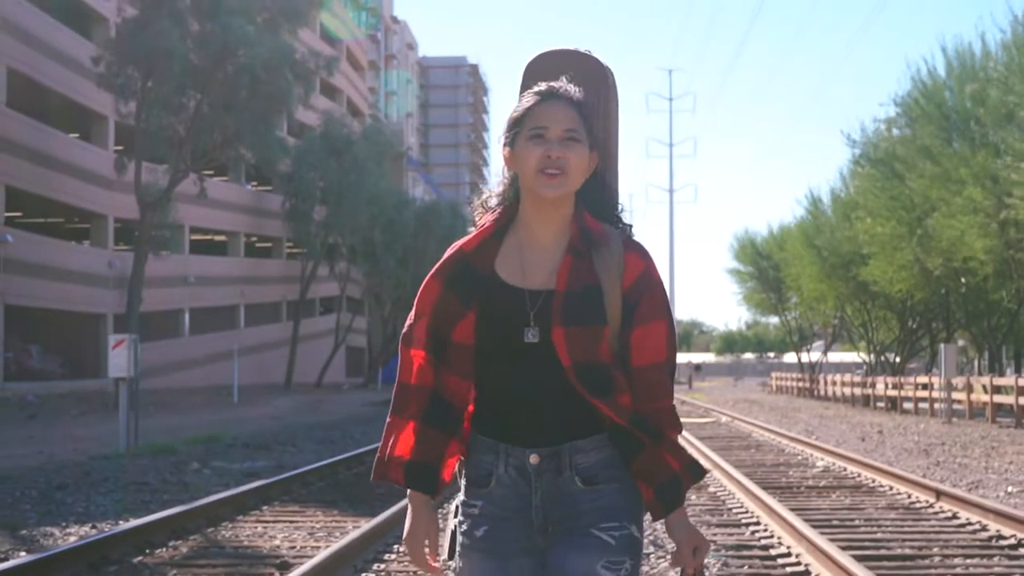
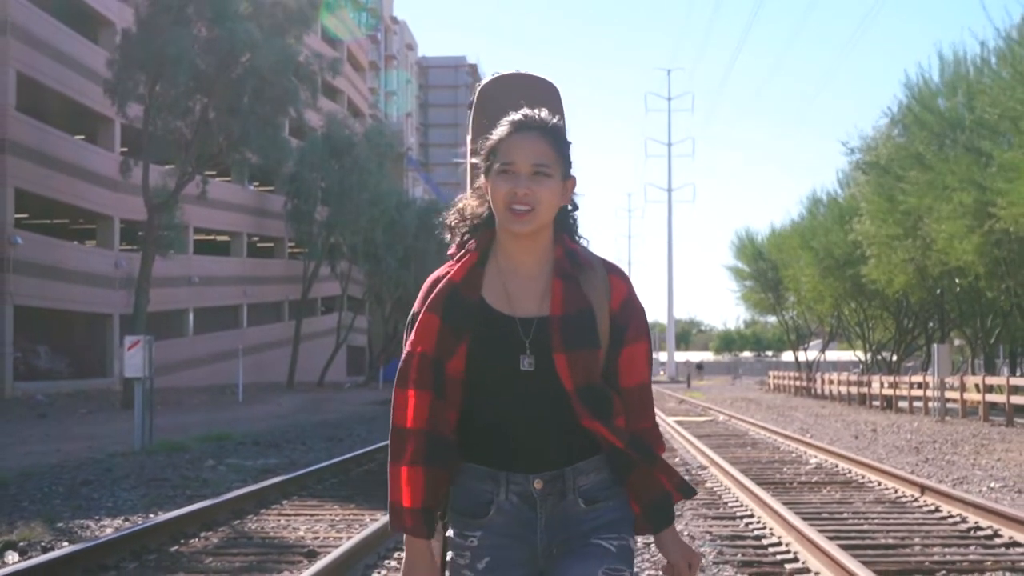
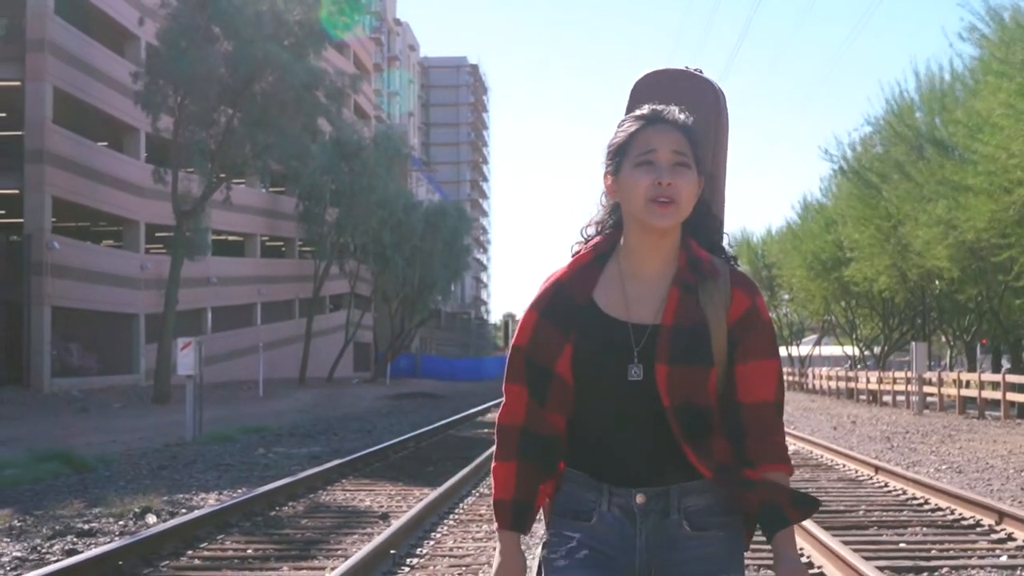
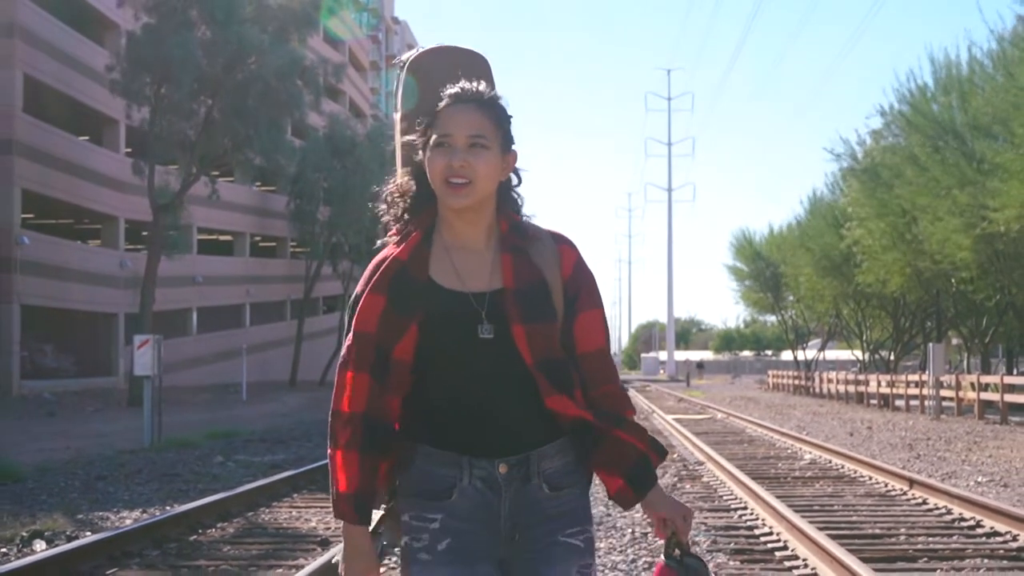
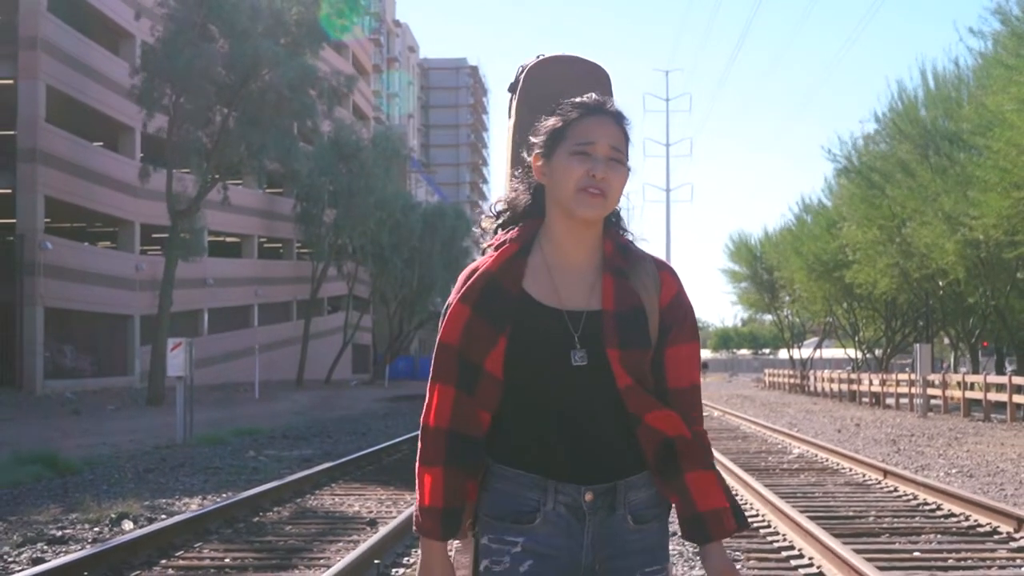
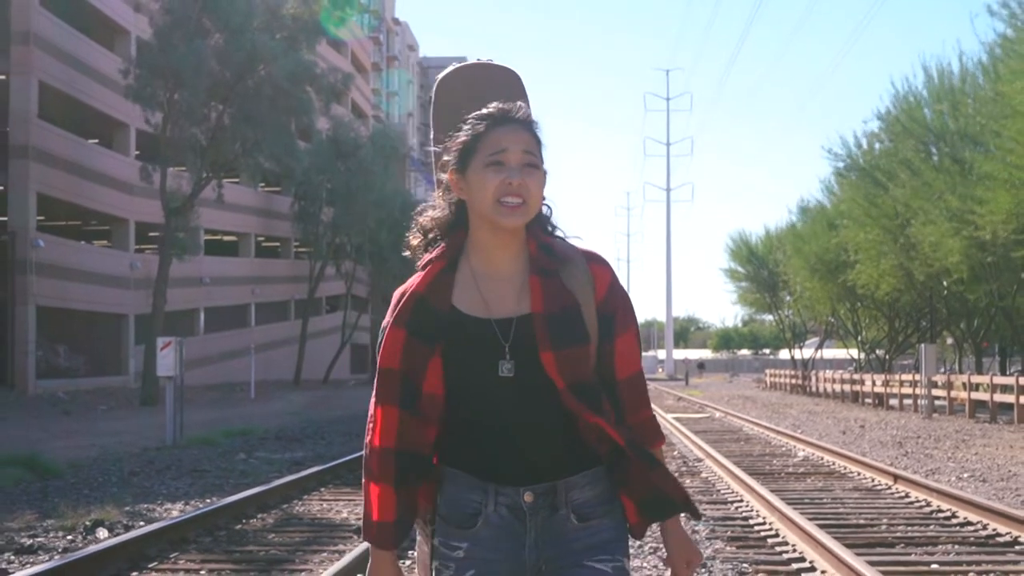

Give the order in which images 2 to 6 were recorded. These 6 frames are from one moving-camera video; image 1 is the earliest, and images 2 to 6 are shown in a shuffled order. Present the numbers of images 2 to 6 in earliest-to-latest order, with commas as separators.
2, 4, 6, 5, 3
